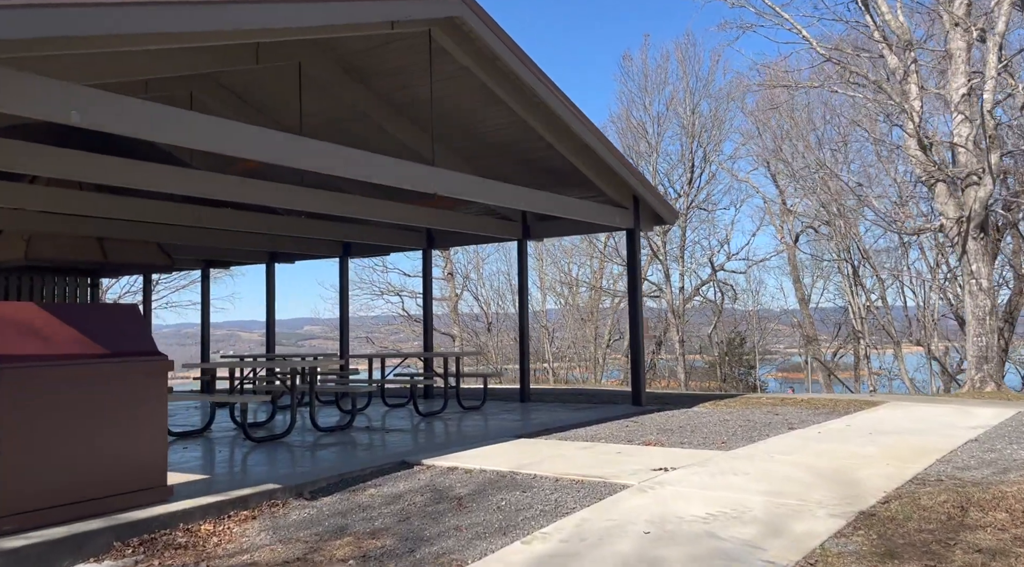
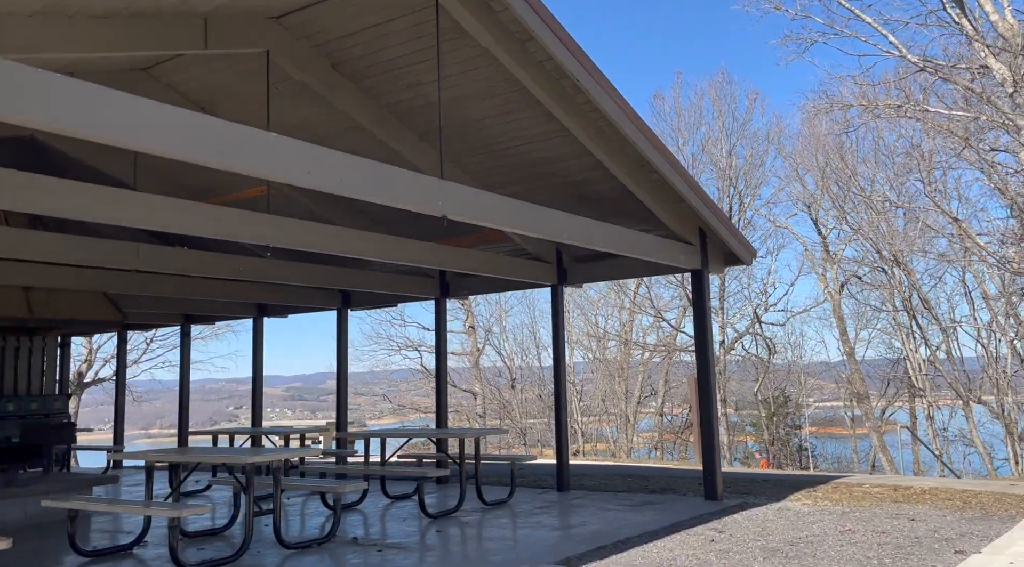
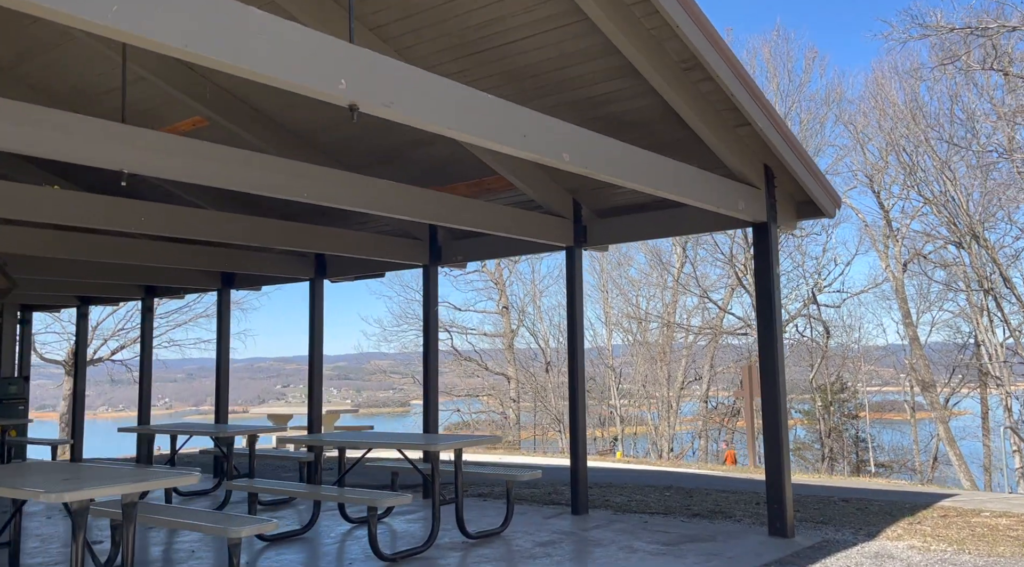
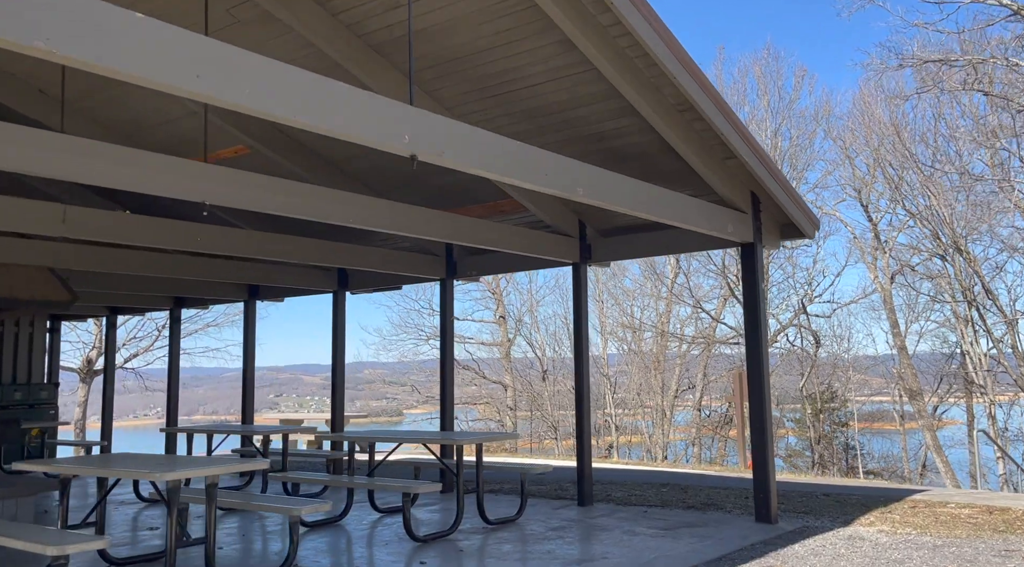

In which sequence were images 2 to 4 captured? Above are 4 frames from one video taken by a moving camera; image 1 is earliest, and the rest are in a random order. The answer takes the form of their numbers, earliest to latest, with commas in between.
2, 4, 3
